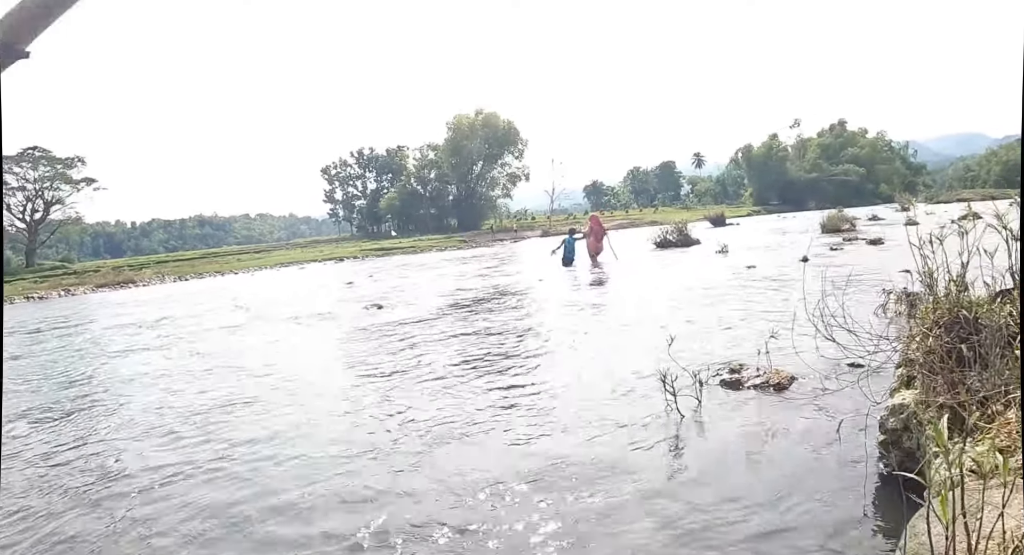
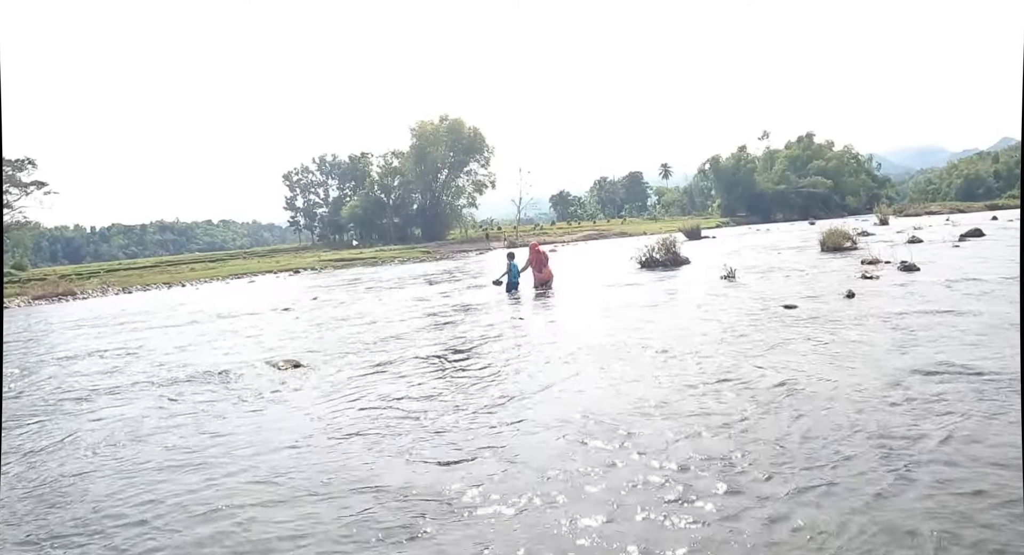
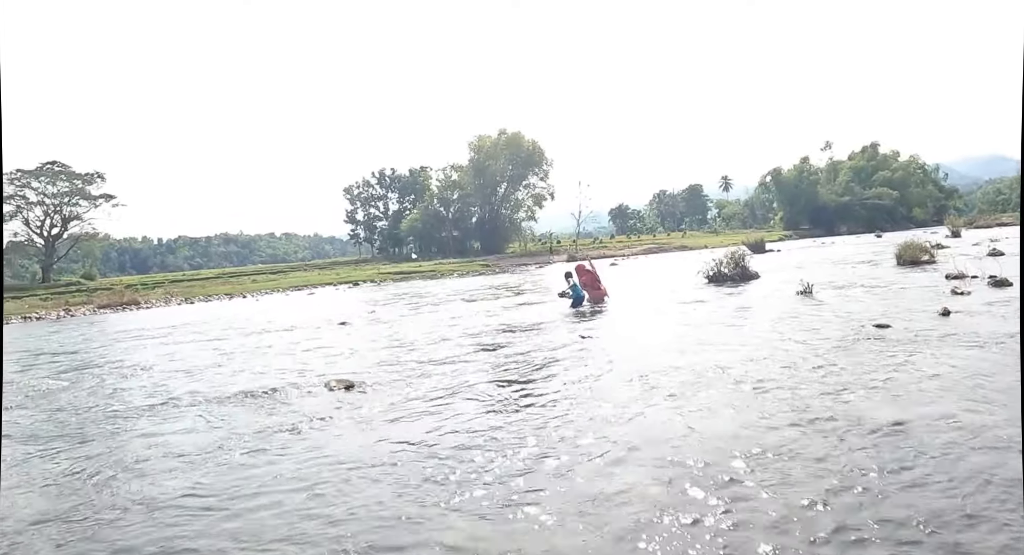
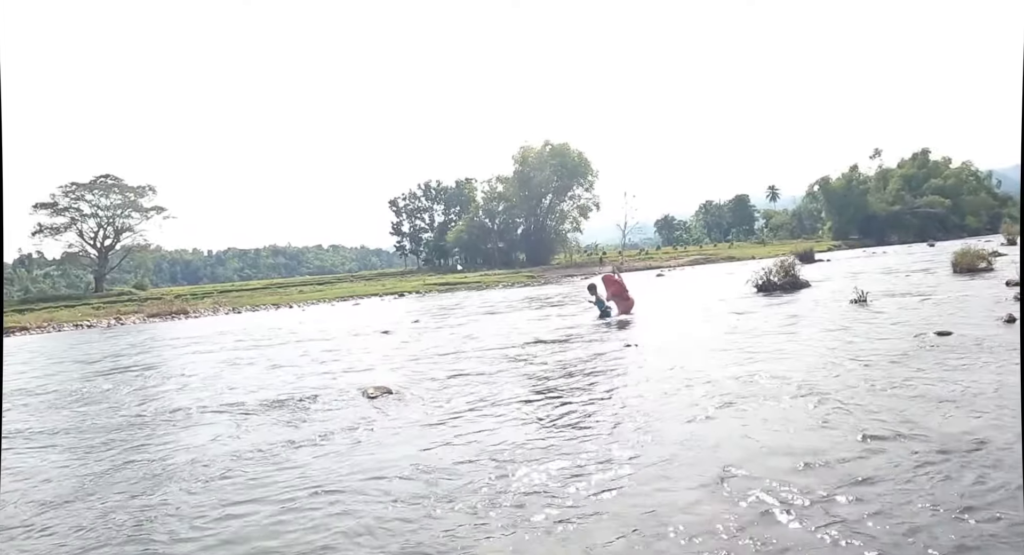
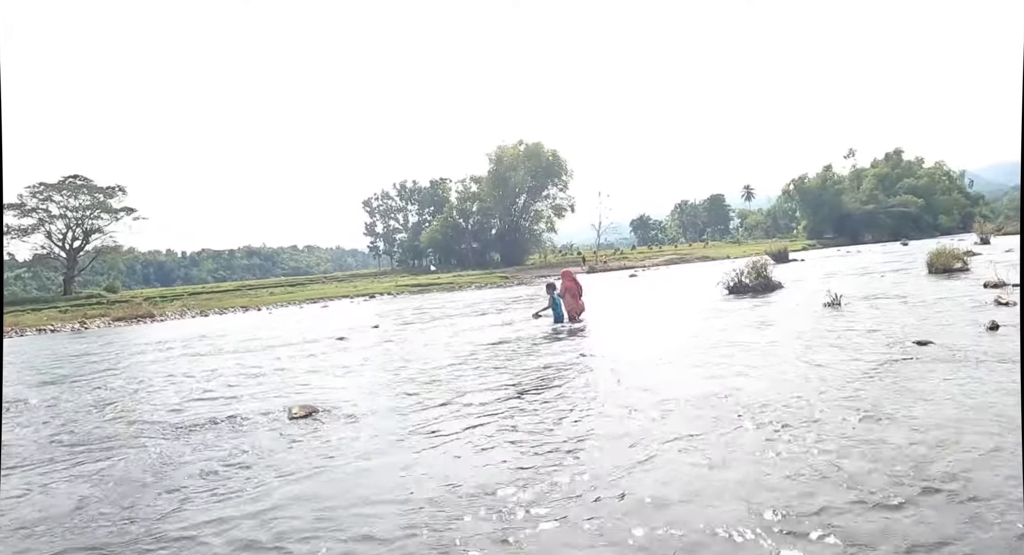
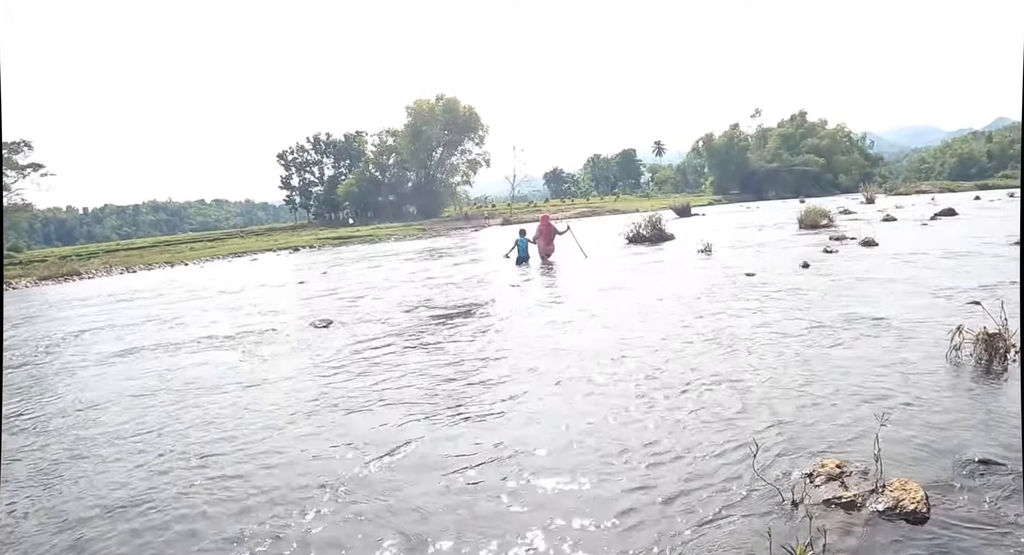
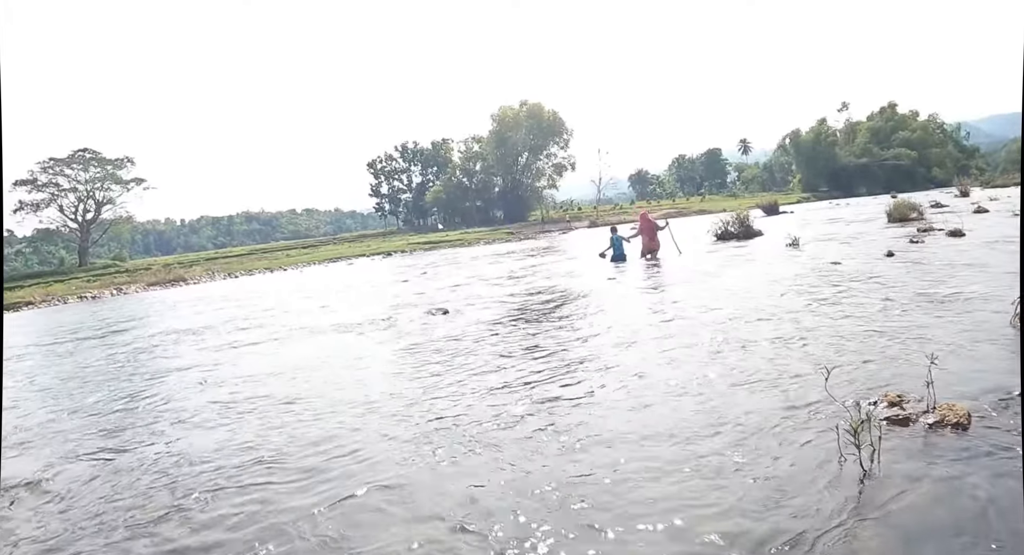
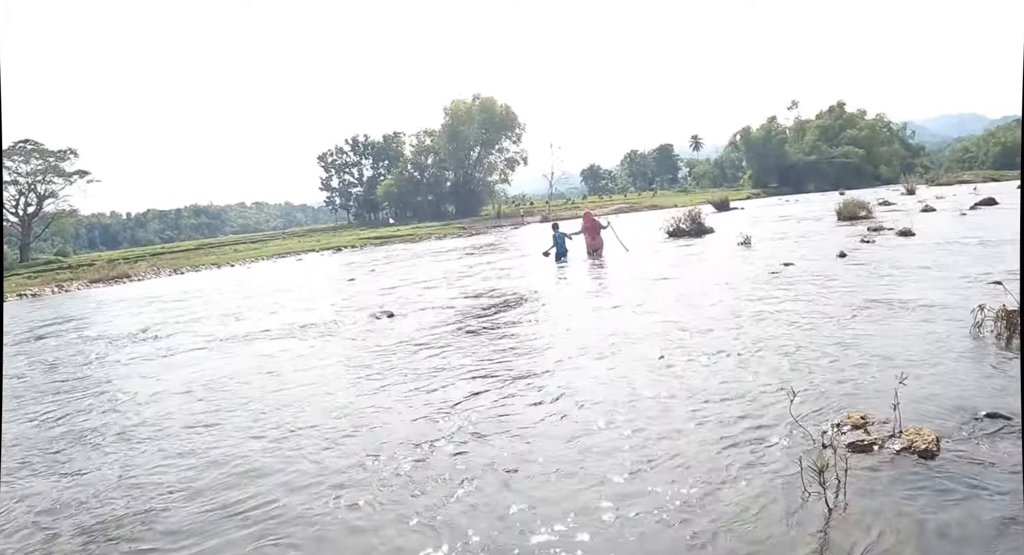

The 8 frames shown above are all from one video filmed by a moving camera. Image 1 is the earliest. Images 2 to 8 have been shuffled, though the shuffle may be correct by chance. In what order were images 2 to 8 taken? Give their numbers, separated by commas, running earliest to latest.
7, 8, 6, 2, 3, 4, 5
